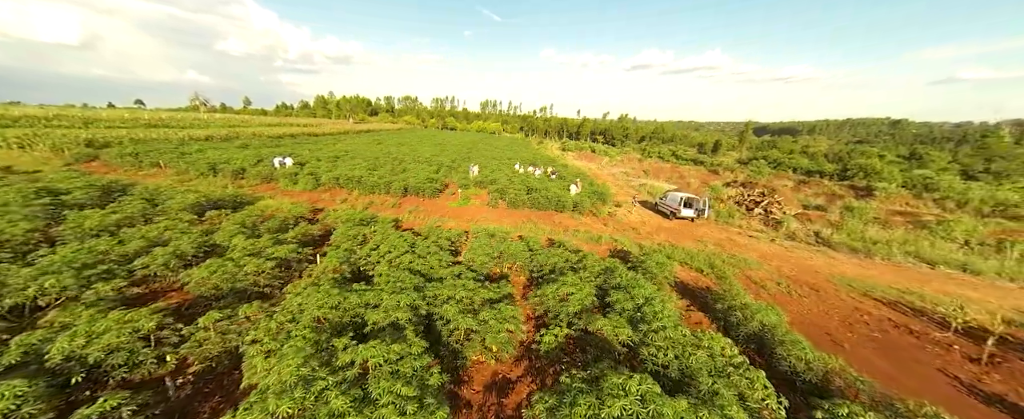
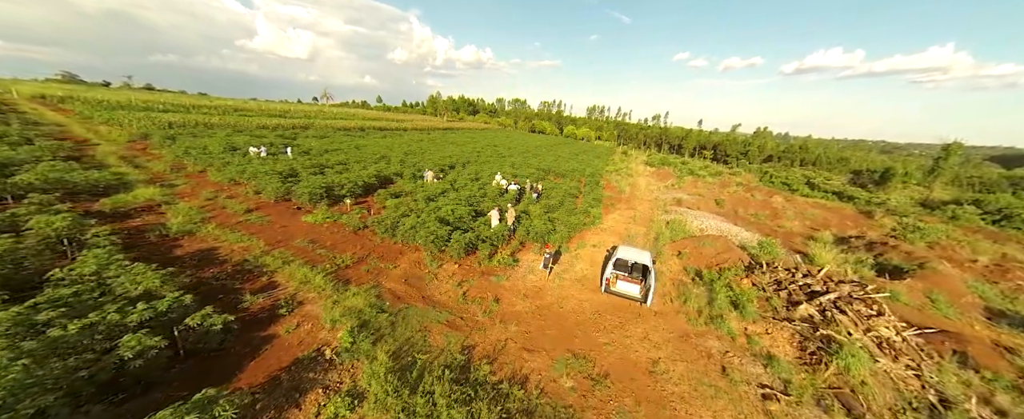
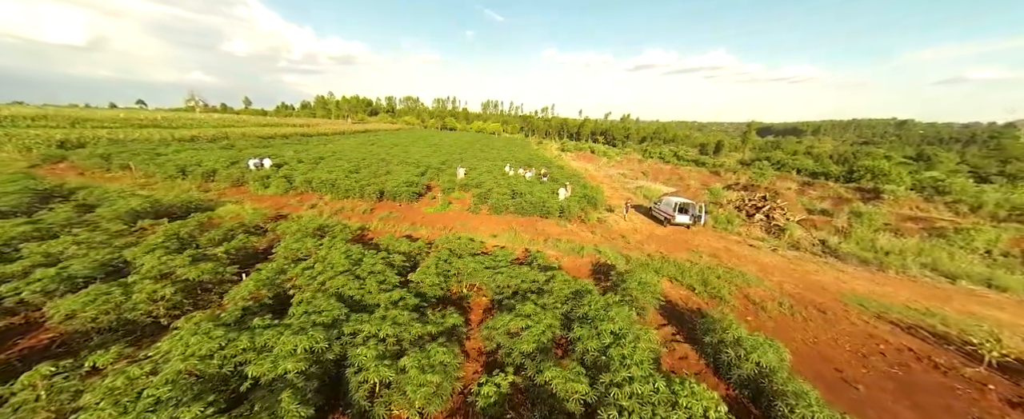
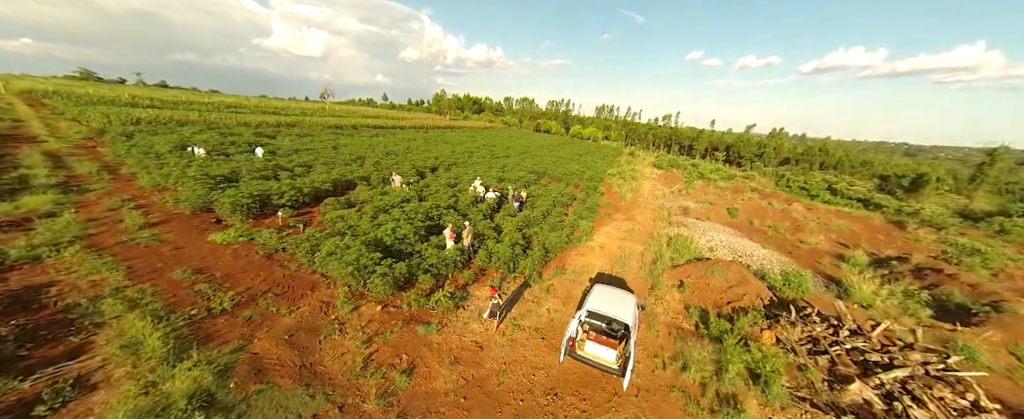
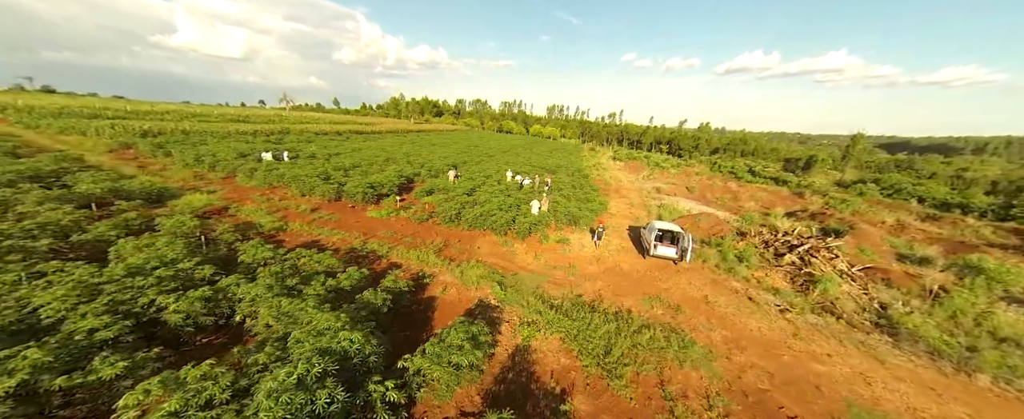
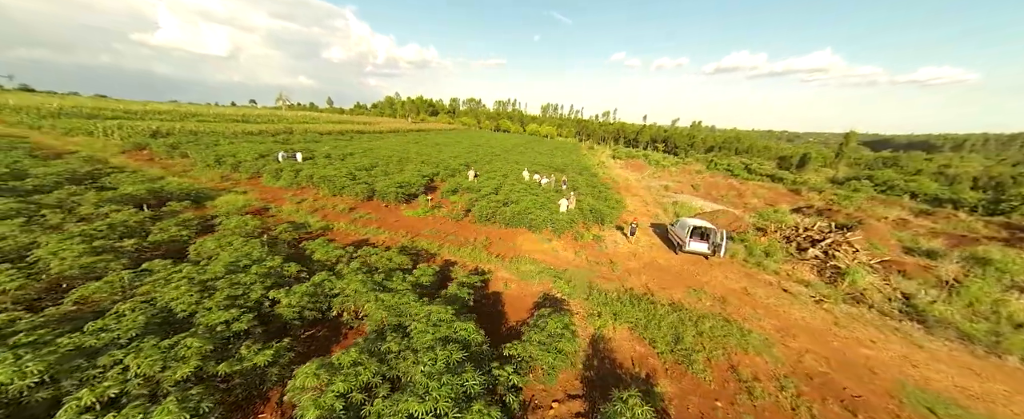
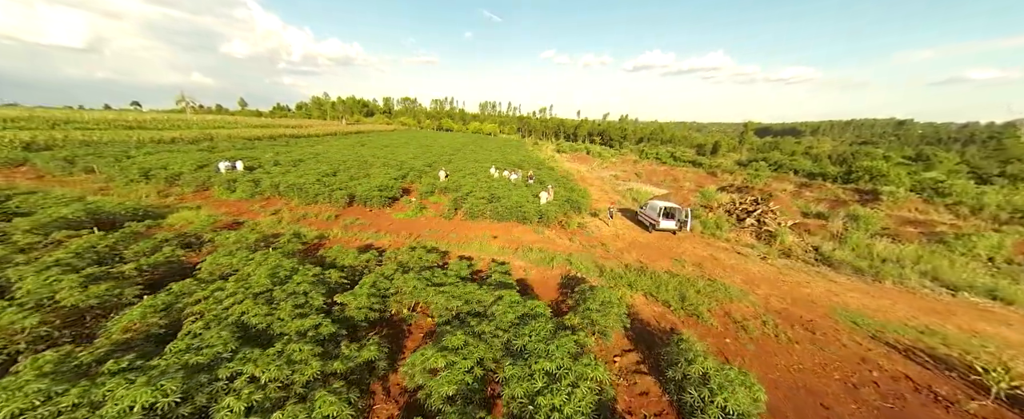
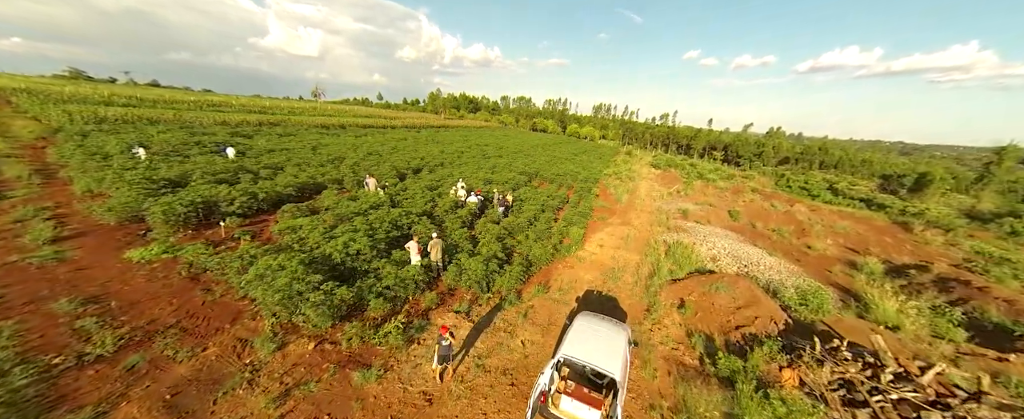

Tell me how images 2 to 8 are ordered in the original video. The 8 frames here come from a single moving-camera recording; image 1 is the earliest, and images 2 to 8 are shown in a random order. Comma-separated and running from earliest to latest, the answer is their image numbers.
3, 7, 6, 5, 2, 4, 8
